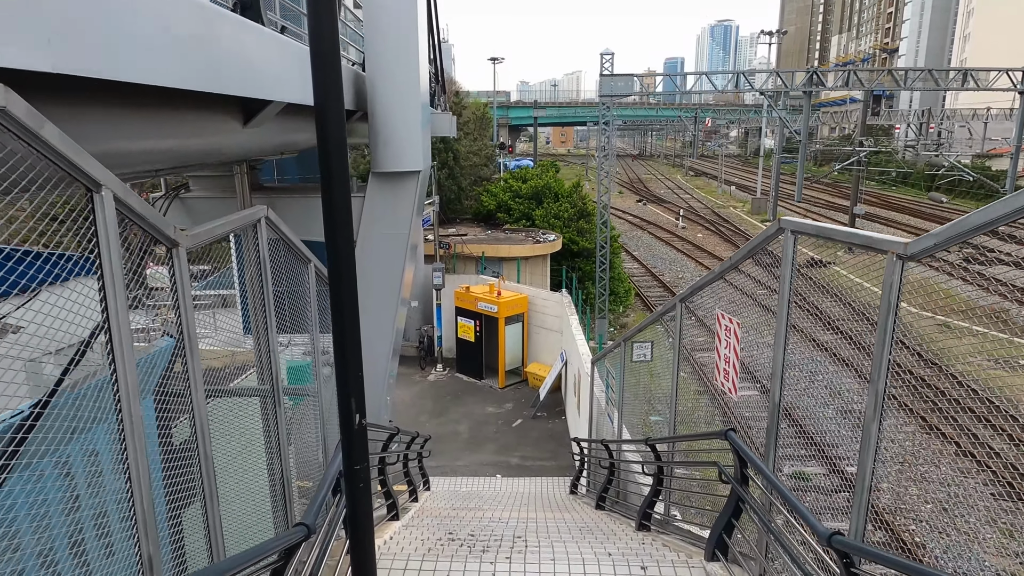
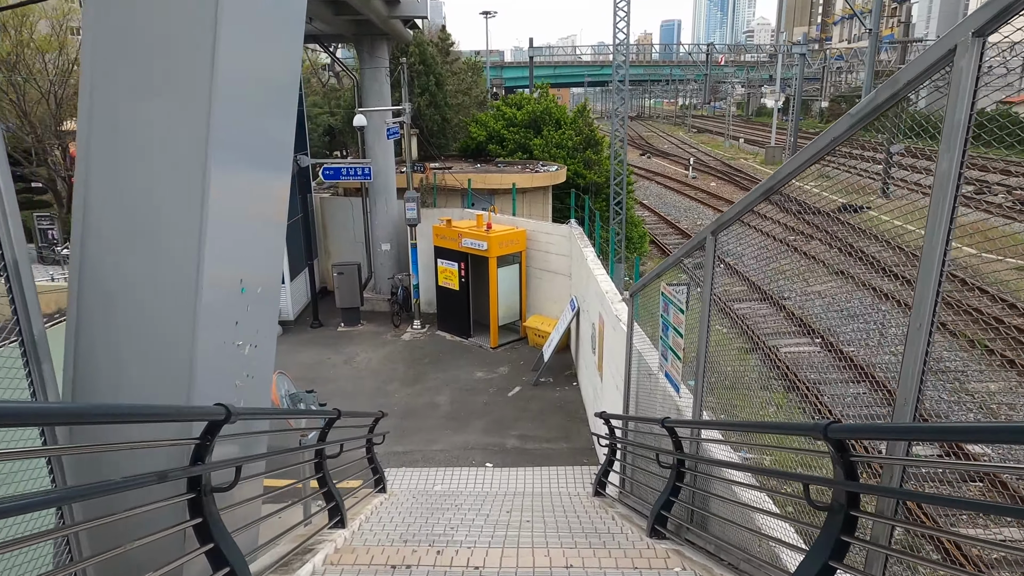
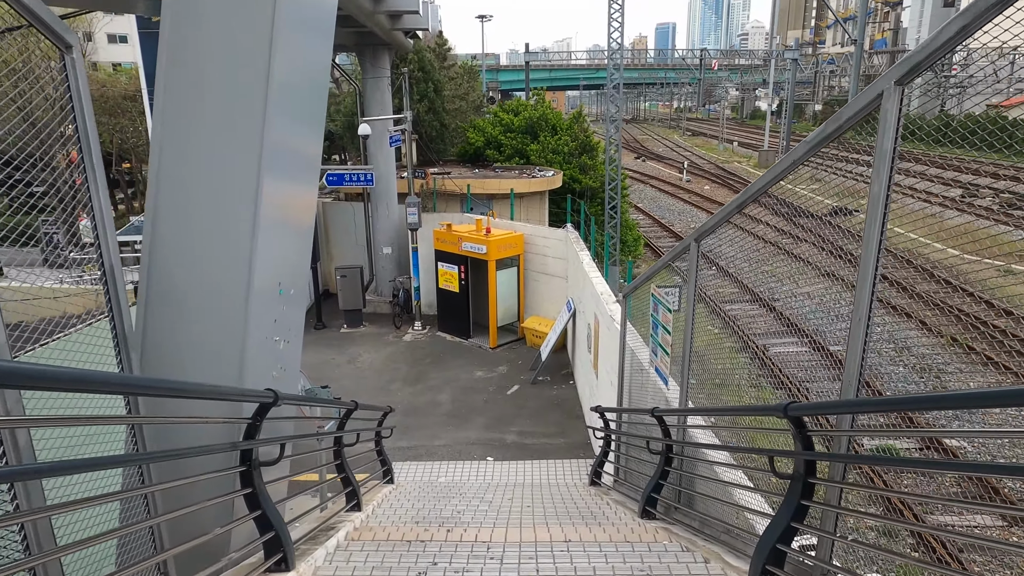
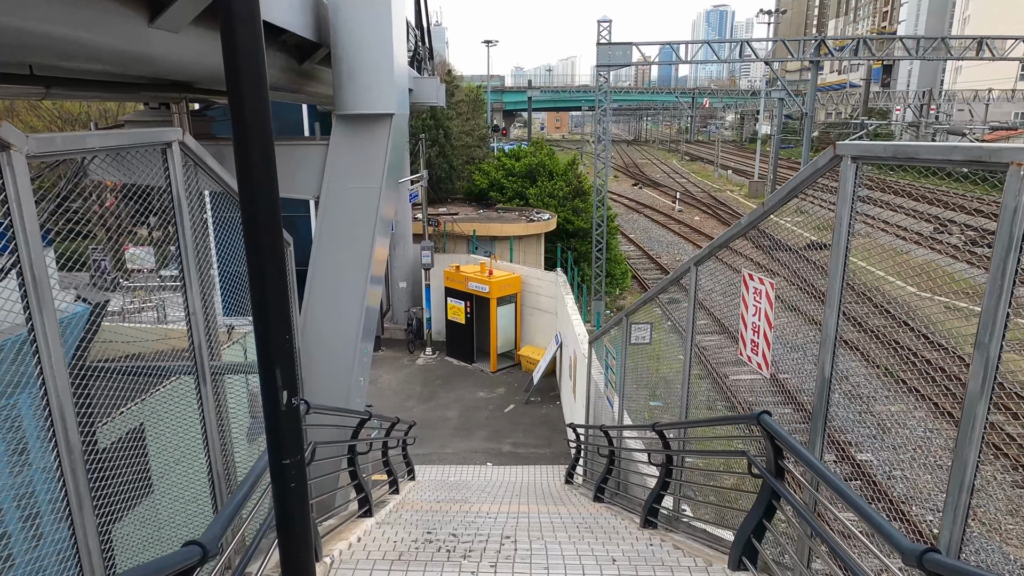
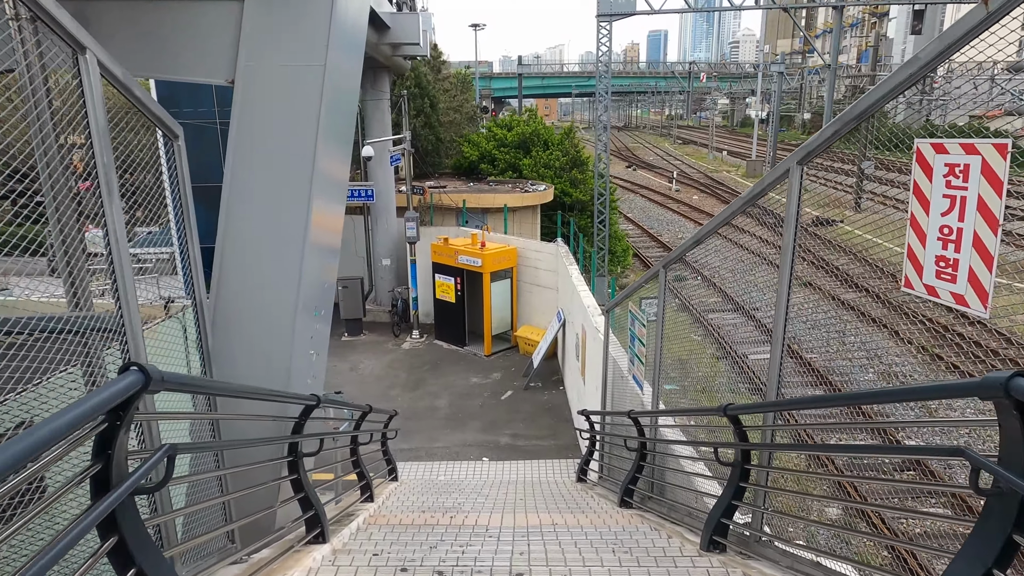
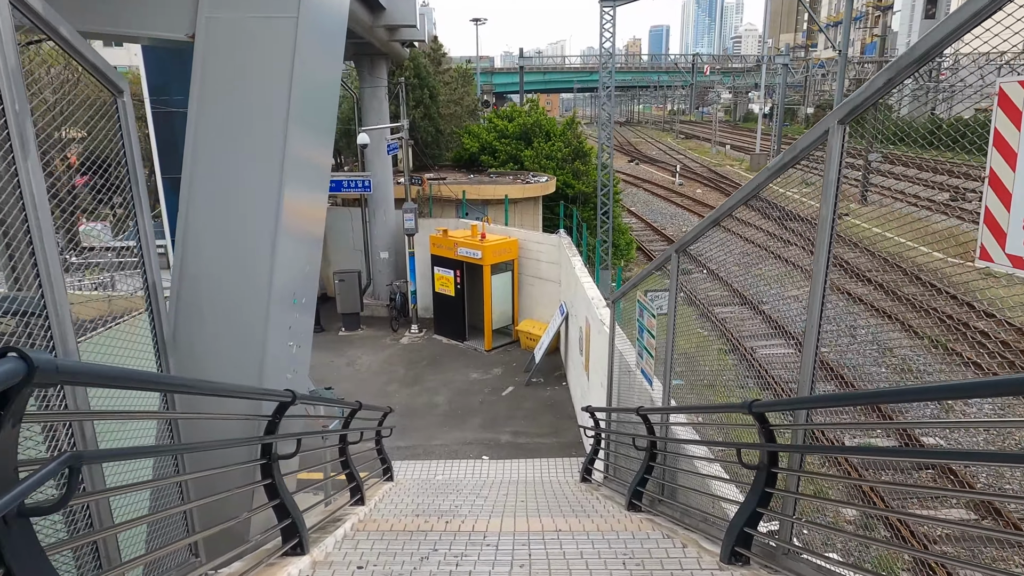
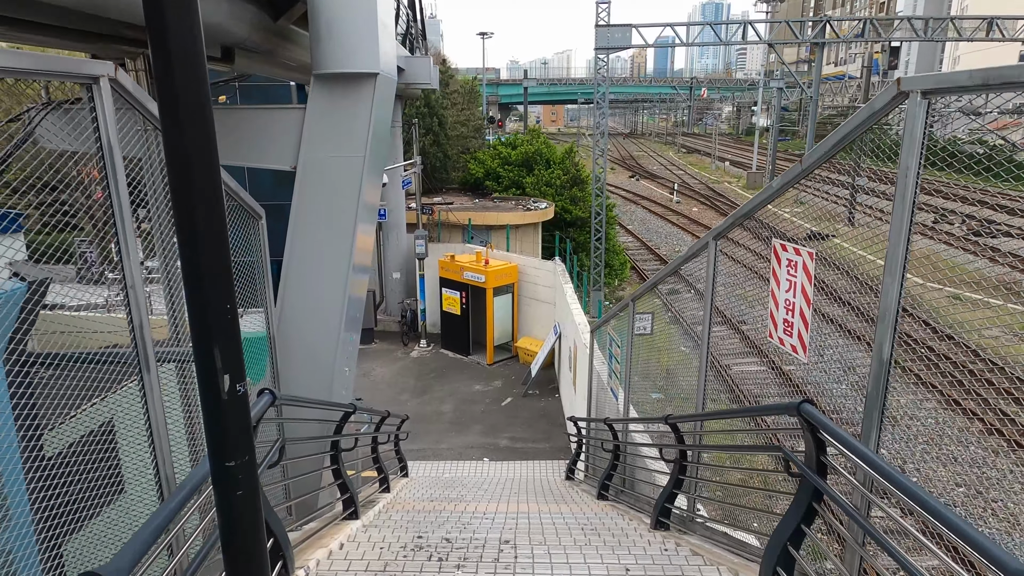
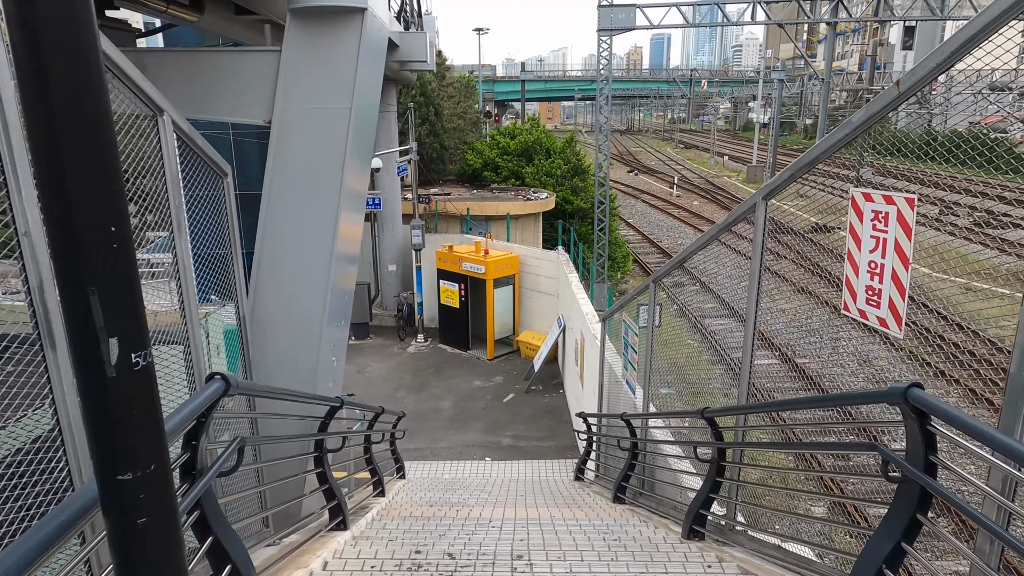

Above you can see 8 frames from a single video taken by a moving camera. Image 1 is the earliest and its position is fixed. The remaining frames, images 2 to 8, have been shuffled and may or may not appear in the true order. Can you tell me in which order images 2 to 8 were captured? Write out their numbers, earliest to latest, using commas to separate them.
4, 7, 8, 5, 6, 3, 2
